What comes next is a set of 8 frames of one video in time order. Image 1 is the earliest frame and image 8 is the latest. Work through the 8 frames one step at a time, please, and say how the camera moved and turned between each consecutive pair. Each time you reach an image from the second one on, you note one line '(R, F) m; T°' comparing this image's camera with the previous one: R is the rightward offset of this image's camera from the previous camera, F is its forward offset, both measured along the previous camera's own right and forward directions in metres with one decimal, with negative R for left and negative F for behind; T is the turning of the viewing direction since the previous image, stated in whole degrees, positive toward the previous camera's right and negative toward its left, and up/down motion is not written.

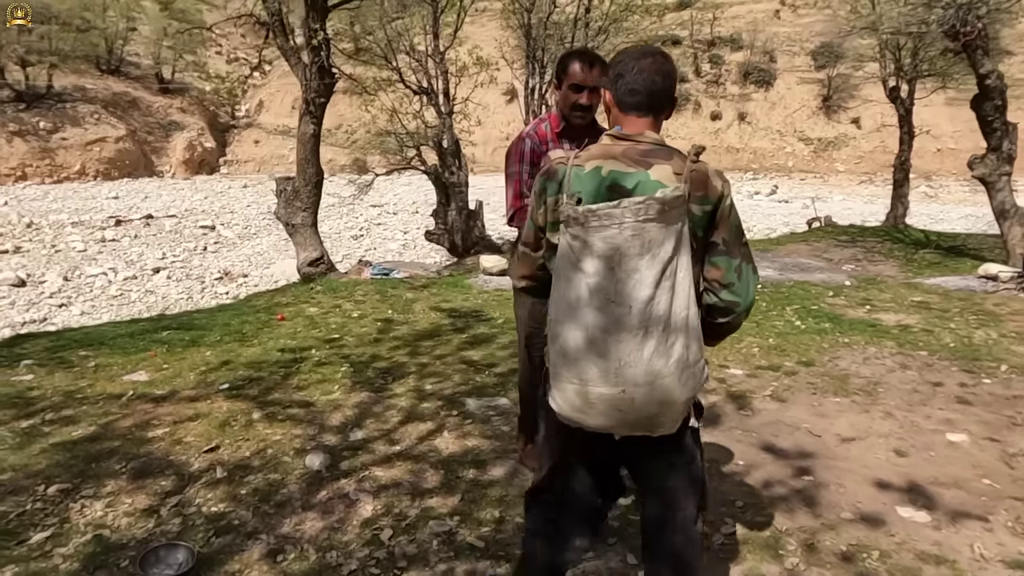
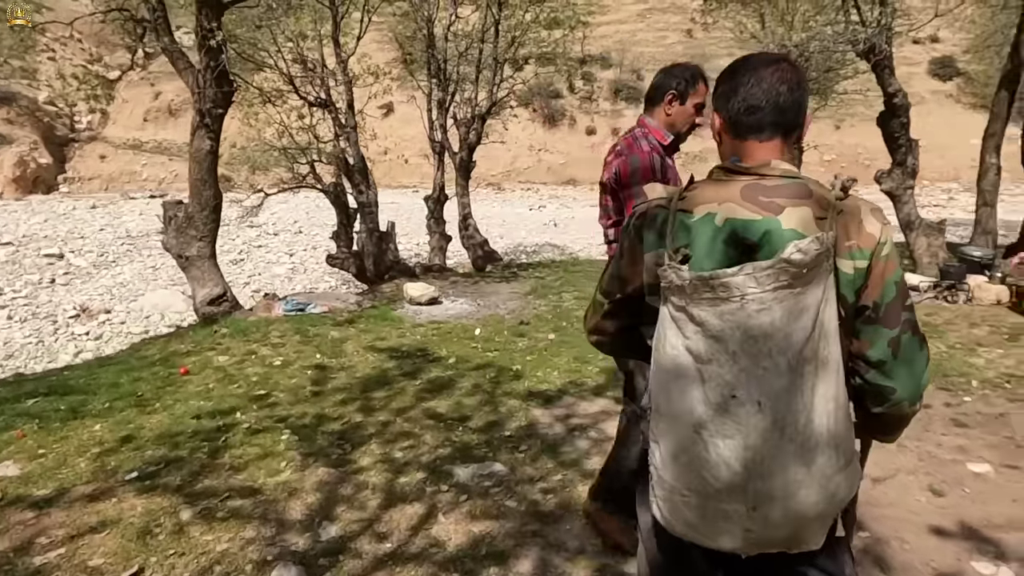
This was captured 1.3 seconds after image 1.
(-0.8, +0.9) m; +11°
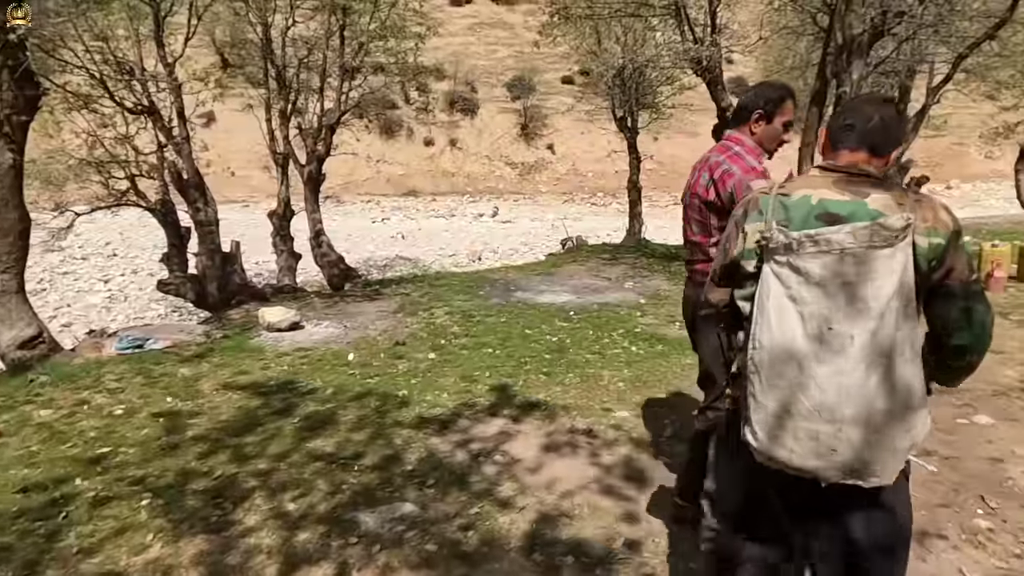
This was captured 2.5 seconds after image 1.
(-0.4, +0.3) m; +14°
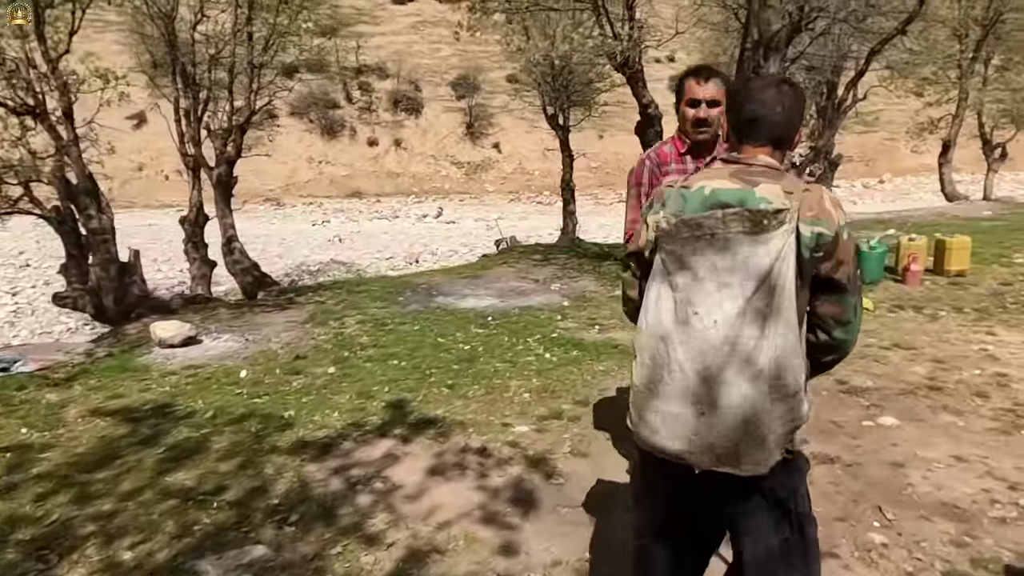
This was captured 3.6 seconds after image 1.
(+0.5, +0.4) m; +4°
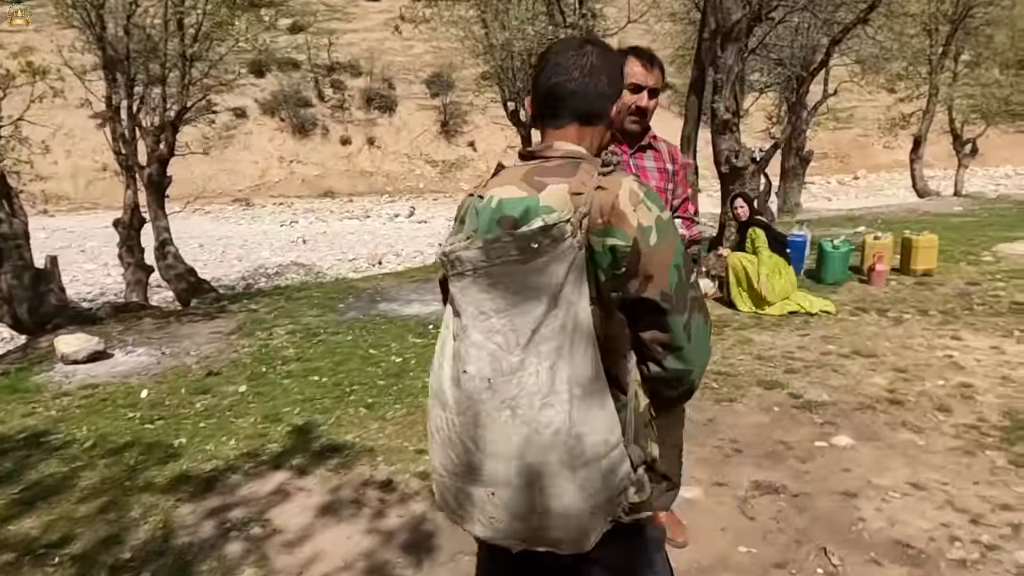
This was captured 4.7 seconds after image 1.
(+0.5, +0.6) m; +1°
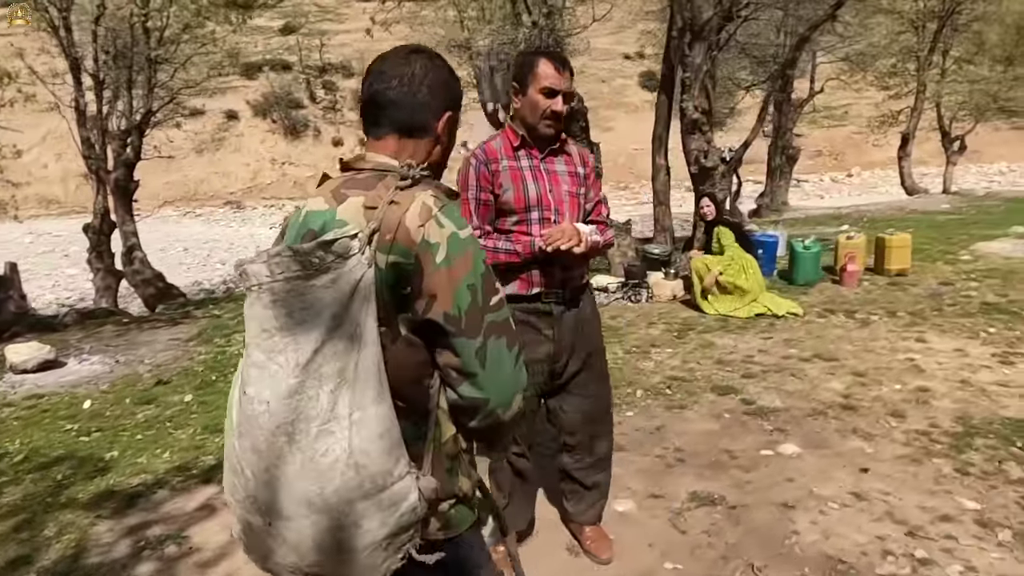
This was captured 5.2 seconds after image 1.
(+0.5, +0.1) m; 0°
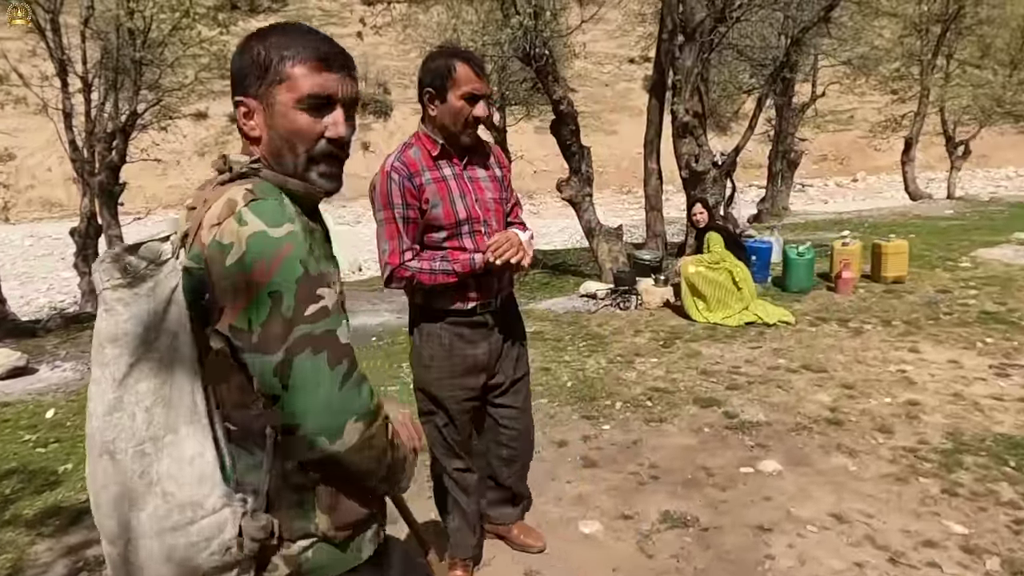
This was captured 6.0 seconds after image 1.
(+0.3, +0.2) m; 0°
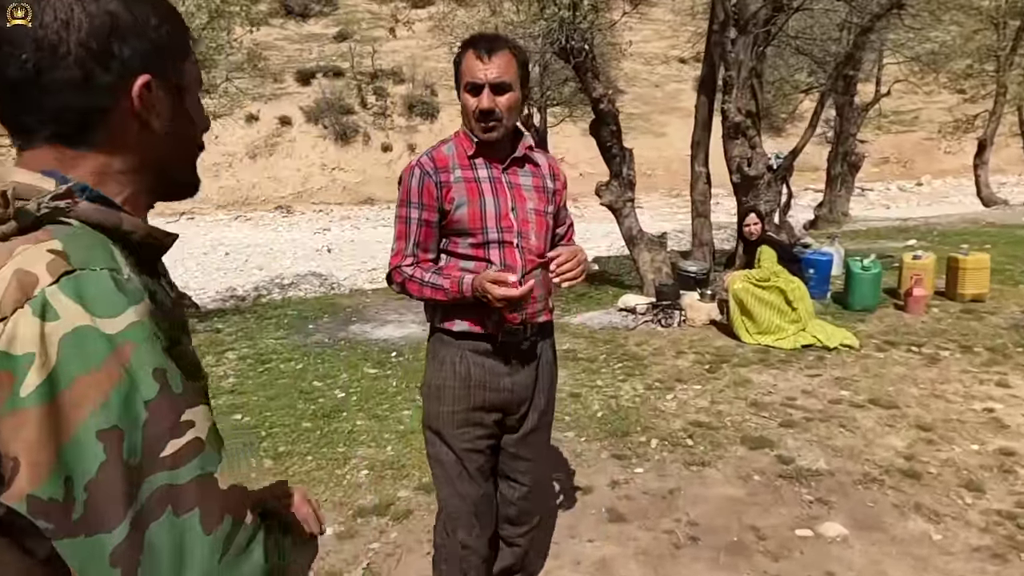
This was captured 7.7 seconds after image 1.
(+0.2, +0.6) m; -4°
